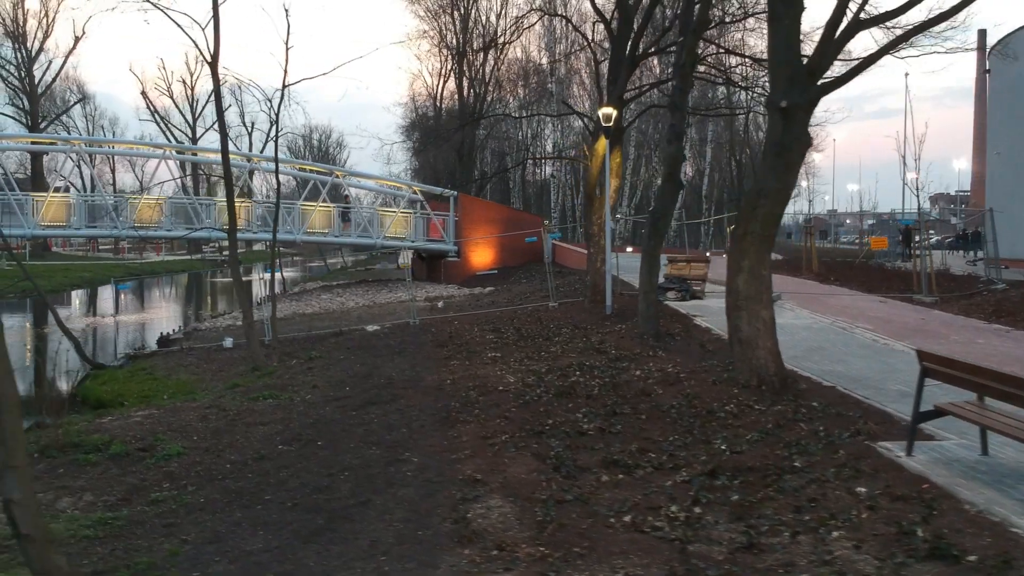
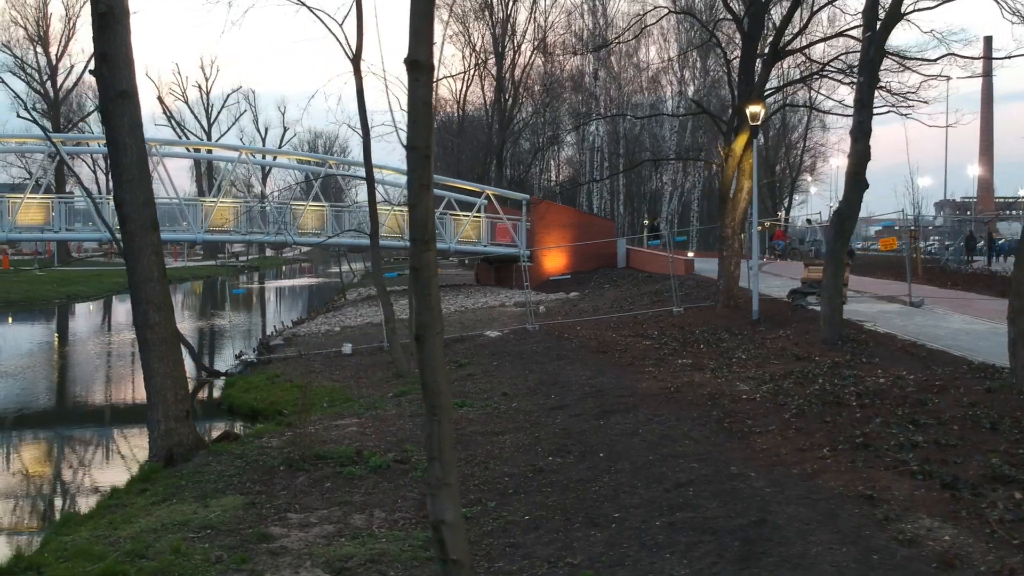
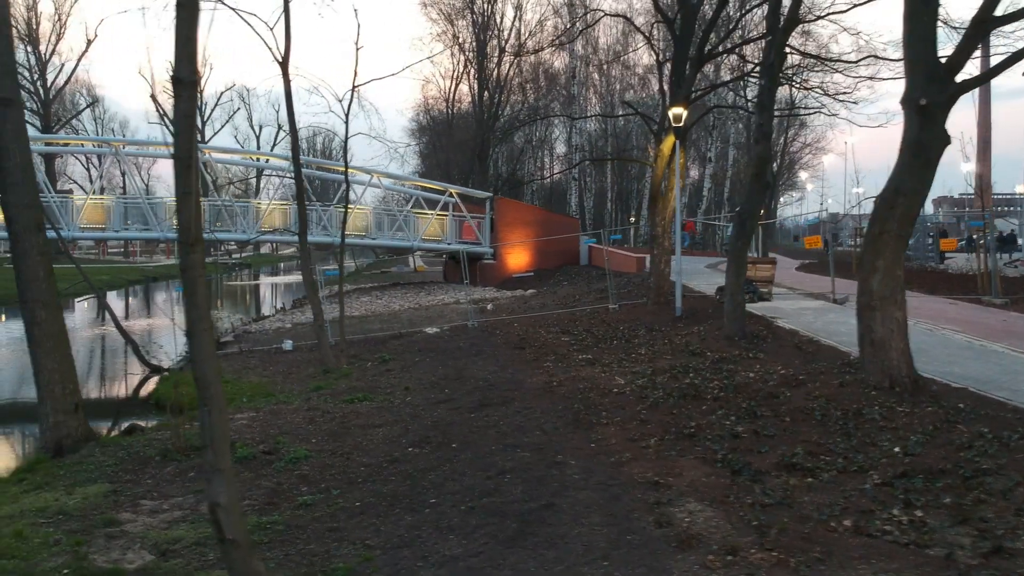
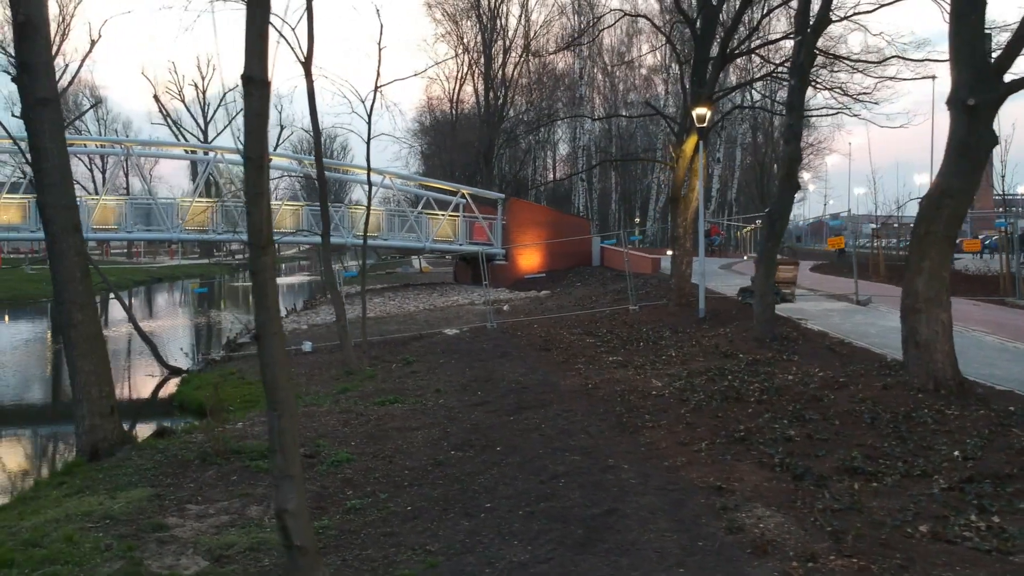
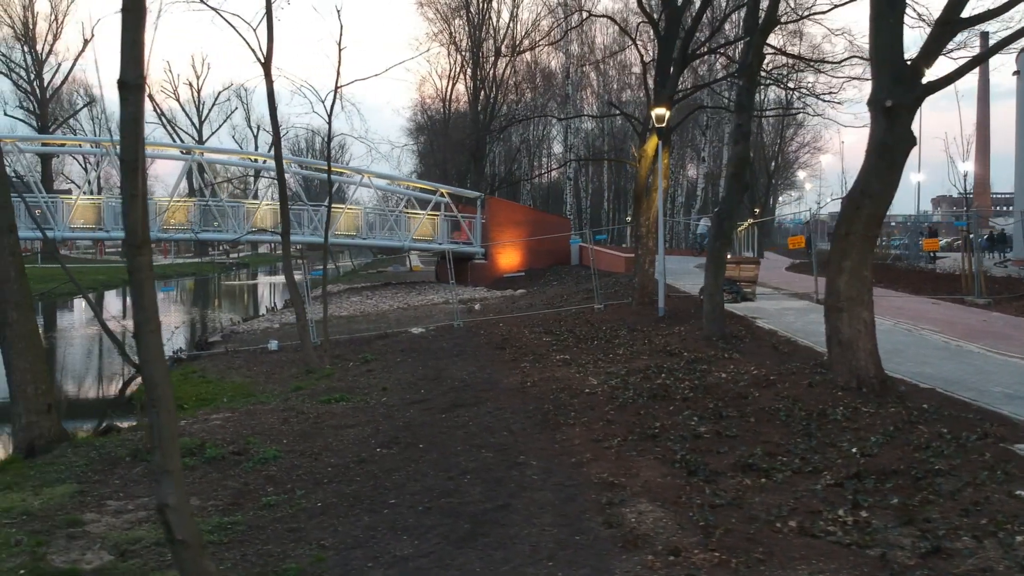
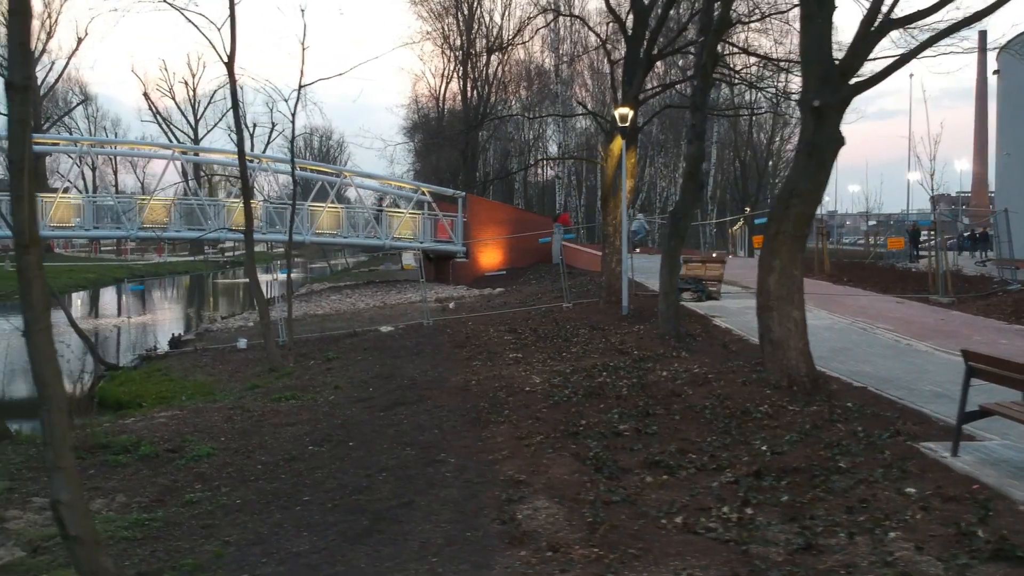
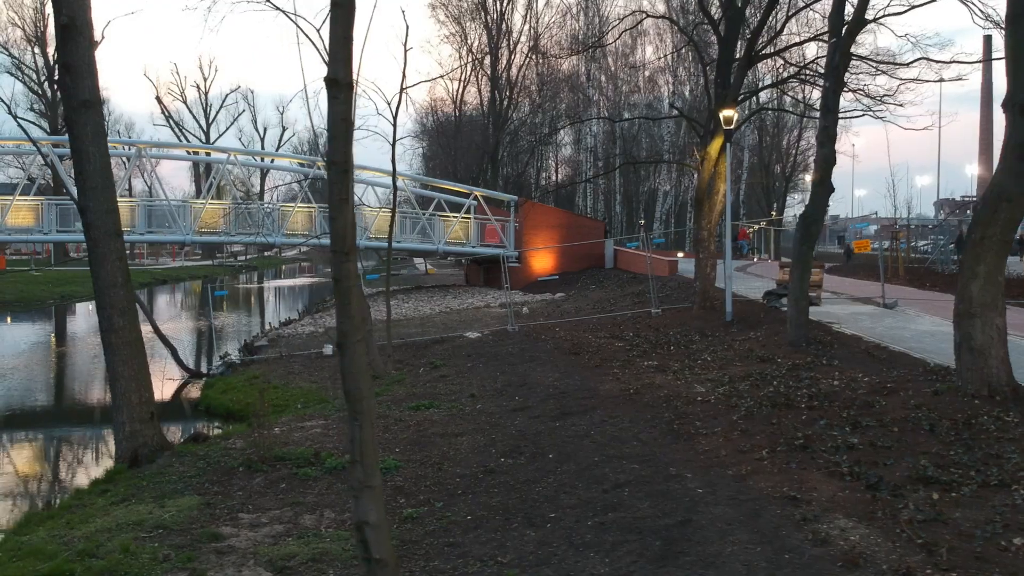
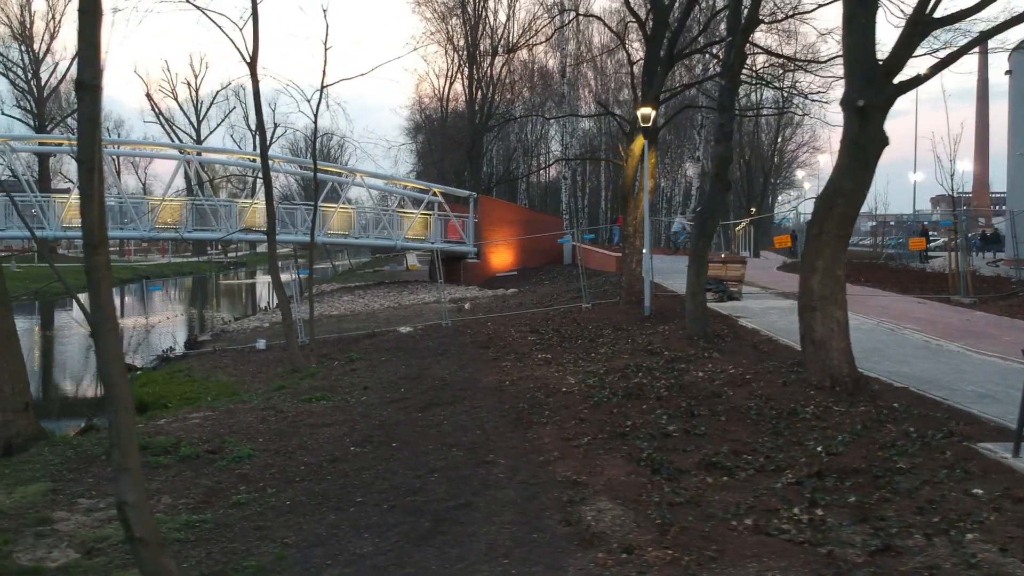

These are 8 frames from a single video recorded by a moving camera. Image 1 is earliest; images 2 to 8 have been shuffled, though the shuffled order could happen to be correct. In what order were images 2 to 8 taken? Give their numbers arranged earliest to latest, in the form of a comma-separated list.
6, 8, 5, 3, 4, 7, 2
